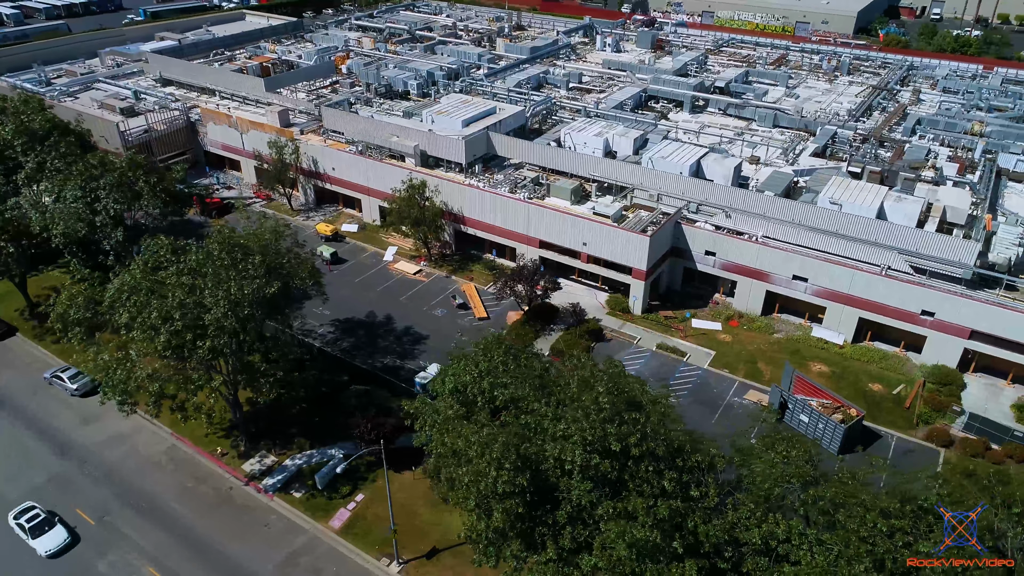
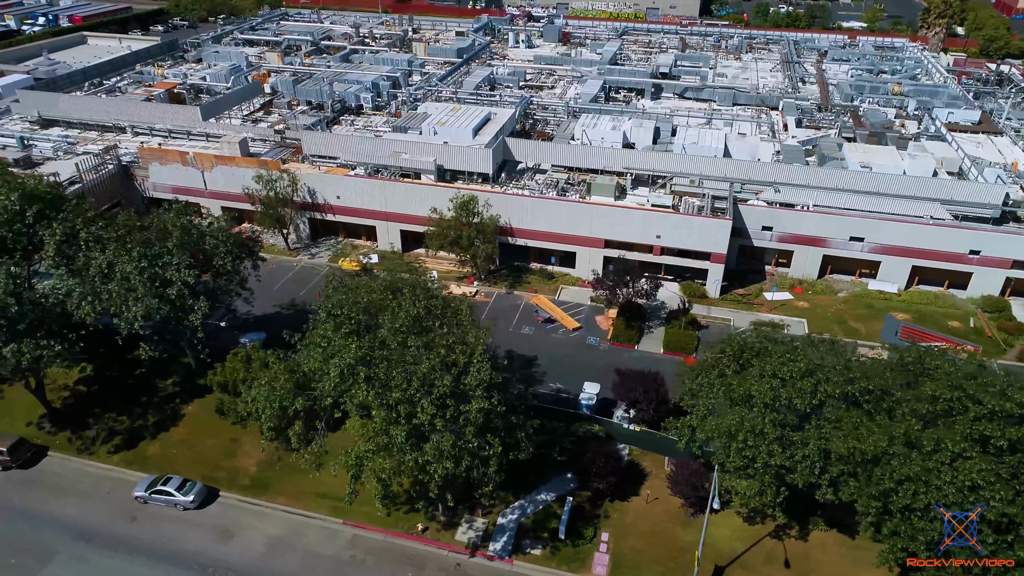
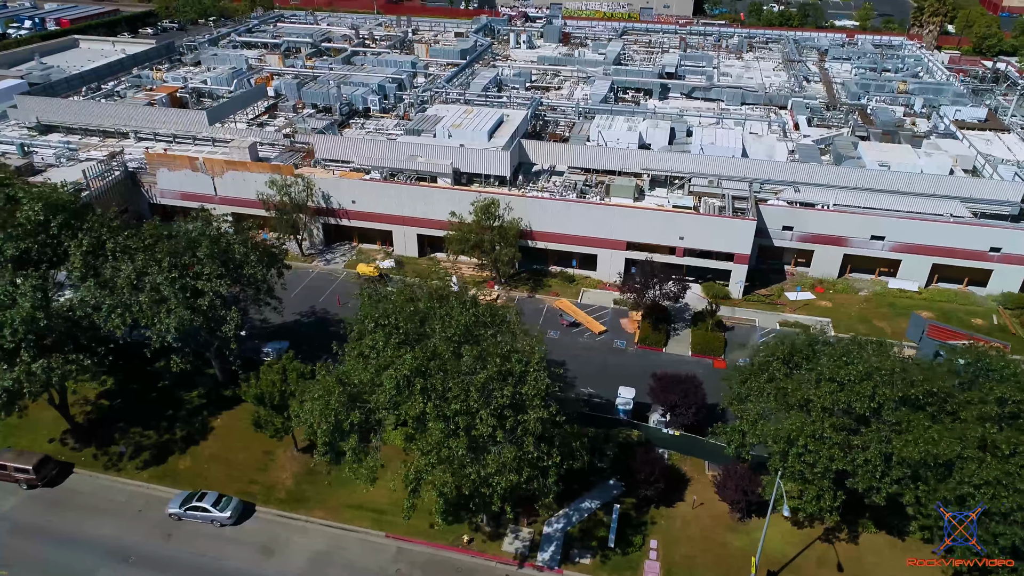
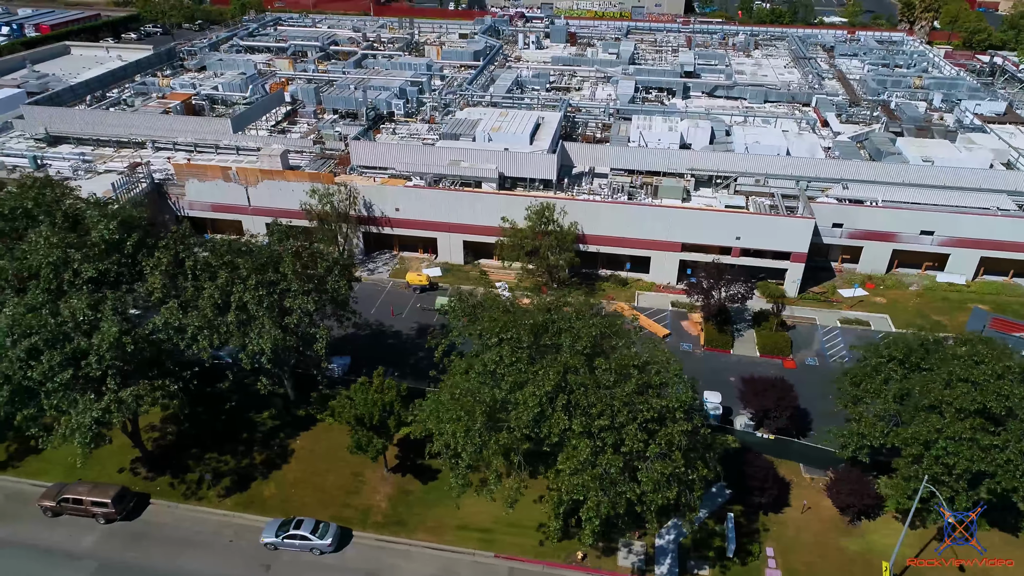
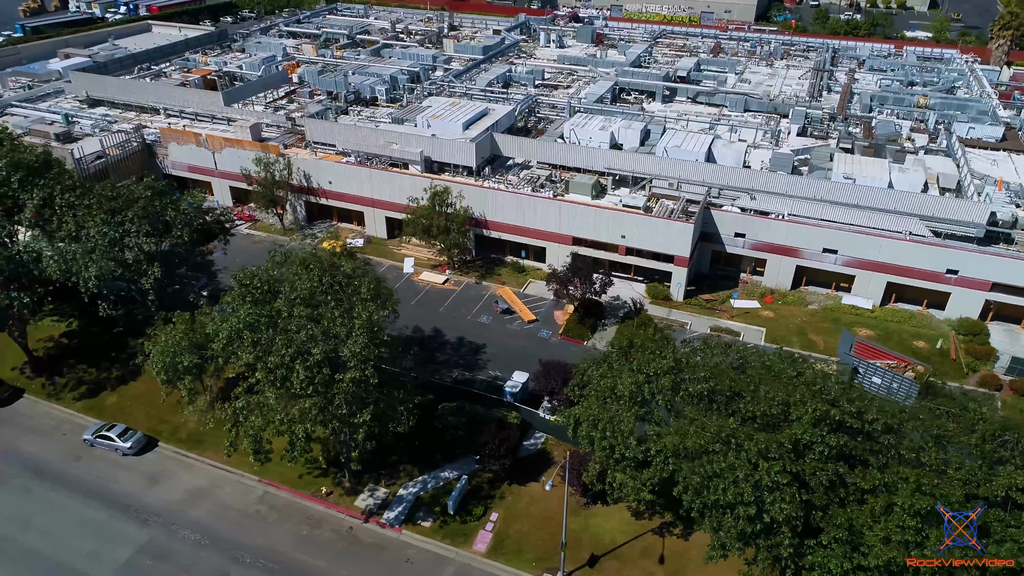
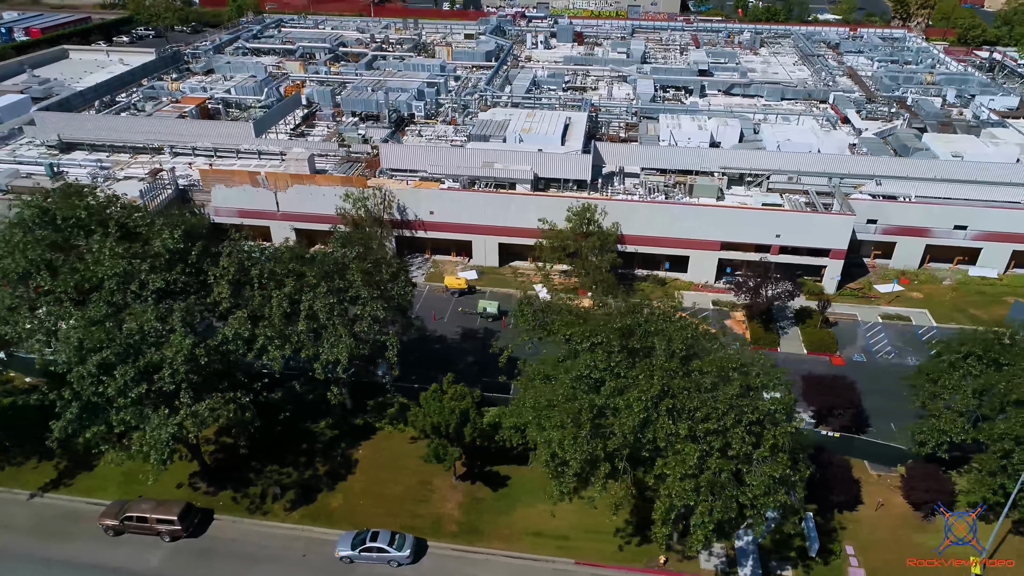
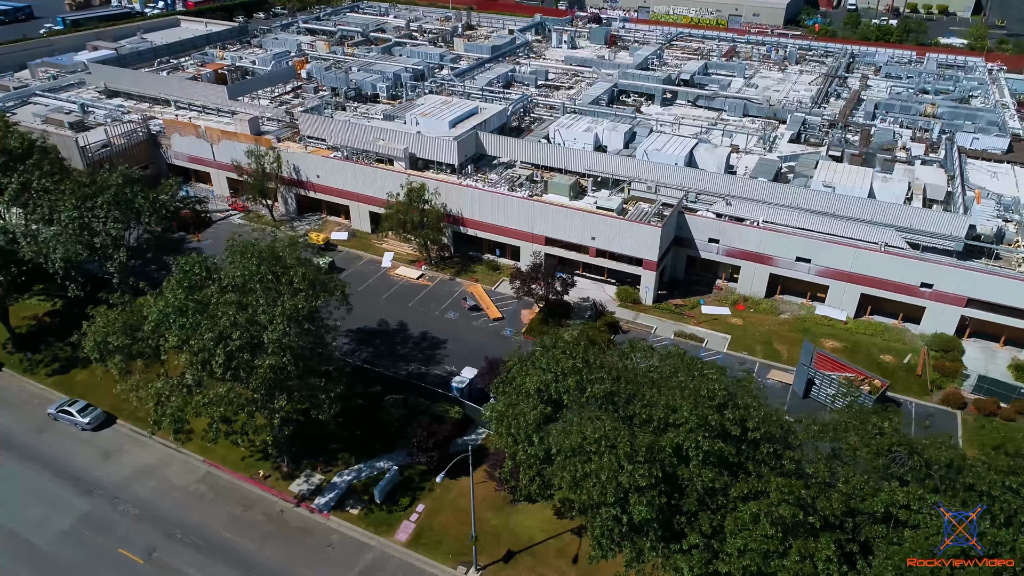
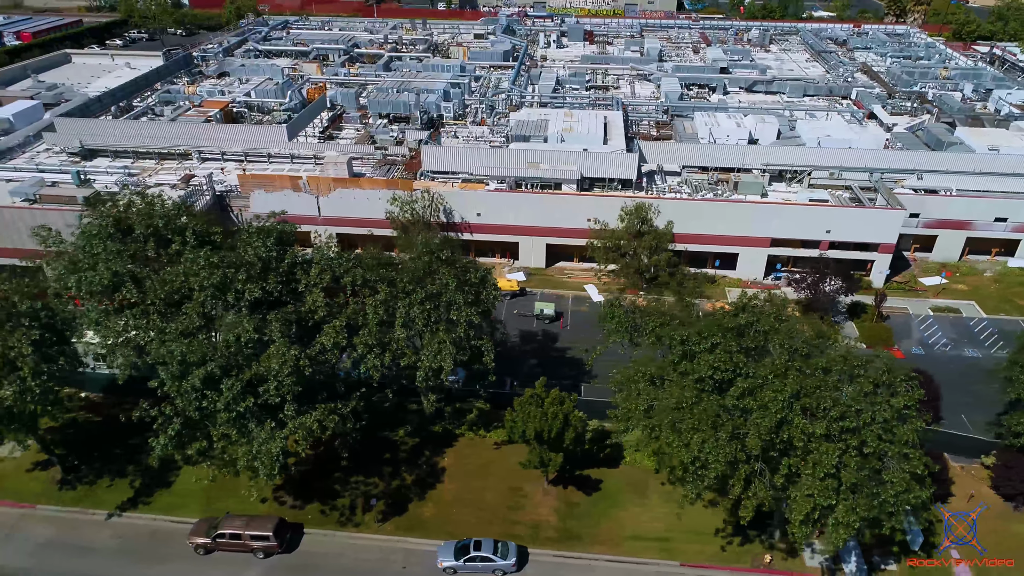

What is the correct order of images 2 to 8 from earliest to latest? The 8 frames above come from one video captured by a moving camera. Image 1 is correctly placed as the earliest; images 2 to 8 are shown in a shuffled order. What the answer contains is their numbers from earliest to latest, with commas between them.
7, 5, 2, 3, 4, 6, 8
